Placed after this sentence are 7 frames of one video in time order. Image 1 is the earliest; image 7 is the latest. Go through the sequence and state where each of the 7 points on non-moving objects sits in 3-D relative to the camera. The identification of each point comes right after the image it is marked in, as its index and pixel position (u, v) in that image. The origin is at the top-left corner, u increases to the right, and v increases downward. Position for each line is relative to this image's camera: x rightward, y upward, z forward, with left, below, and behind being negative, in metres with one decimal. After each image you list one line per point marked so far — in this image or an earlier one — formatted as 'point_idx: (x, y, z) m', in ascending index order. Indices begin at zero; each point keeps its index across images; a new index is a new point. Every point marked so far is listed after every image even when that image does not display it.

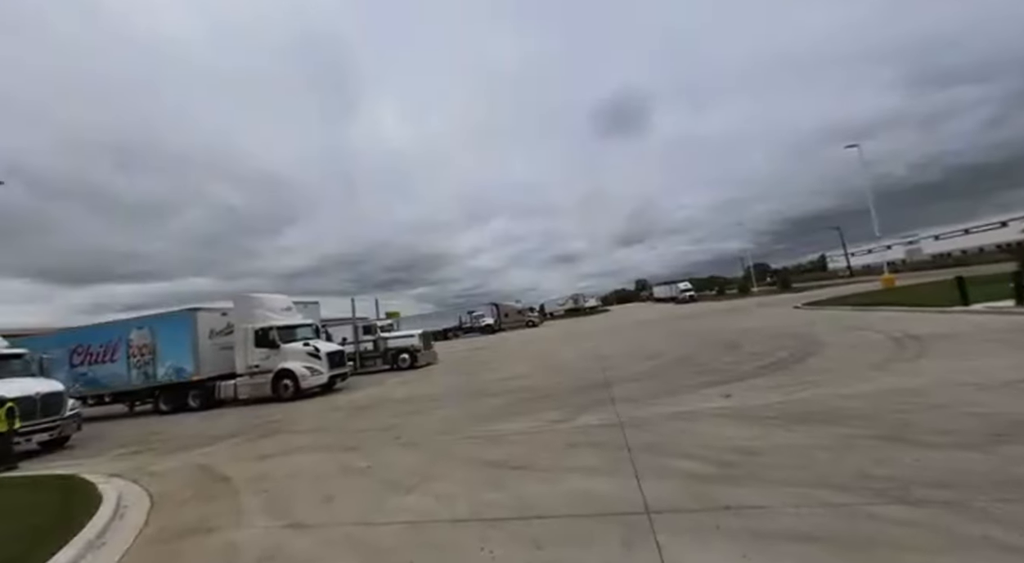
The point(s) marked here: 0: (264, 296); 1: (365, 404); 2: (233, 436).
0: (-12.1, -0.7, +19.1) m
1: (-5.4, -4.5, +14.5) m
2: (-8.5, -4.7, +11.9) m
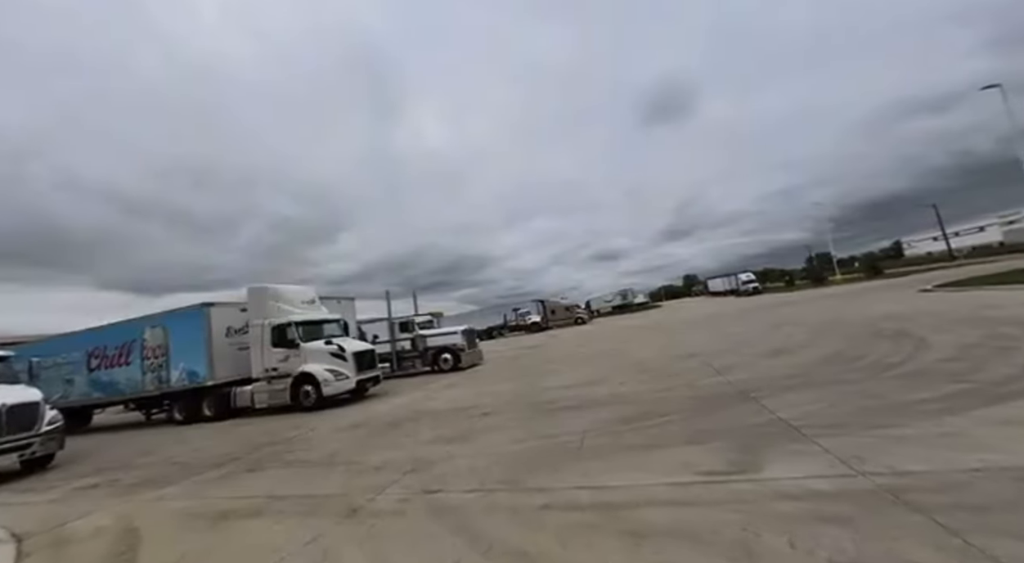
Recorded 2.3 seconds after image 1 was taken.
0: (-9.6, -0.3, +16.4) m
1: (-3.3, -3.9, +11.1) m
2: (-6.6, -4.1, +8.9) m
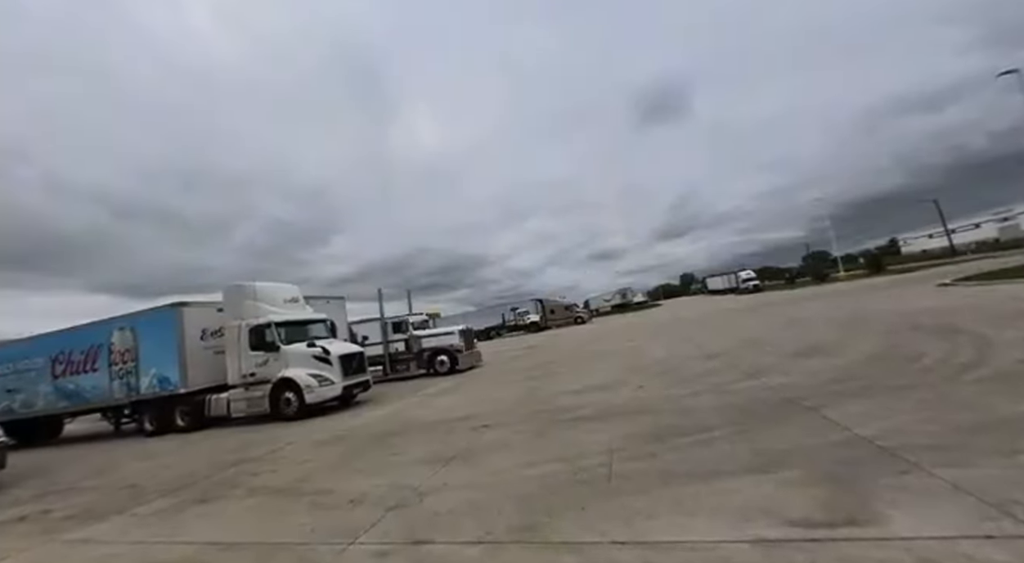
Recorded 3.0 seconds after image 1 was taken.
0: (-9.6, -0.1, +15.0) m
1: (-3.2, -3.7, +9.8) m
2: (-6.5, -4.0, +7.5) m
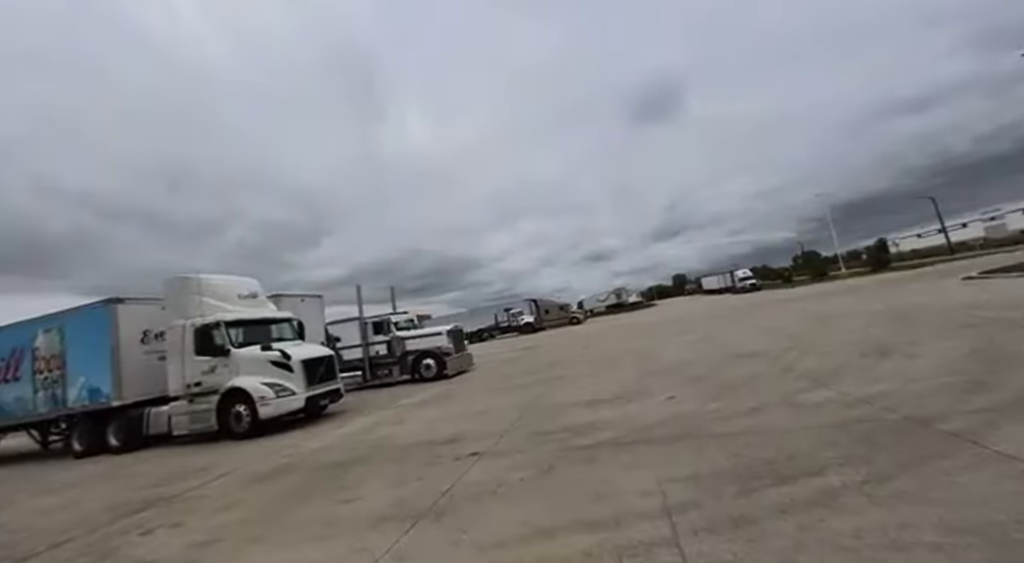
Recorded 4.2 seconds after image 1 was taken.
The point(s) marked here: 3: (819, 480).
0: (-9.7, +0.1, +12.7) m
1: (-3.2, -3.4, +7.6) m
2: (-6.5, -3.7, +5.2) m
3: (+2.9, -1.9, +3.7) m
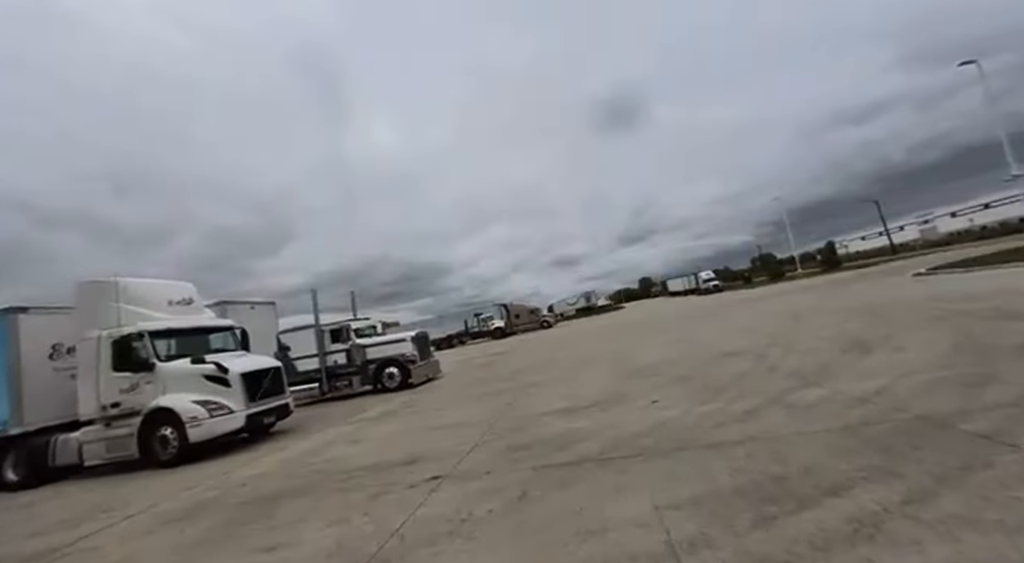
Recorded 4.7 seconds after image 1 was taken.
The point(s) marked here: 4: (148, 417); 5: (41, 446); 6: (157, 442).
0: (-10.7, 0.0, +11.1) m
1: (-3.7, -3.4, +6.4) m
2: (-6.8, -3.6, +3.9) m
3: (+2.6, -1.7, +3.1) m
4: (-9.2, -3.4, +10.0) m
5: (-12.9, -4.5, +10.7) m
6: (-8.8, -4.0, +9.8) m
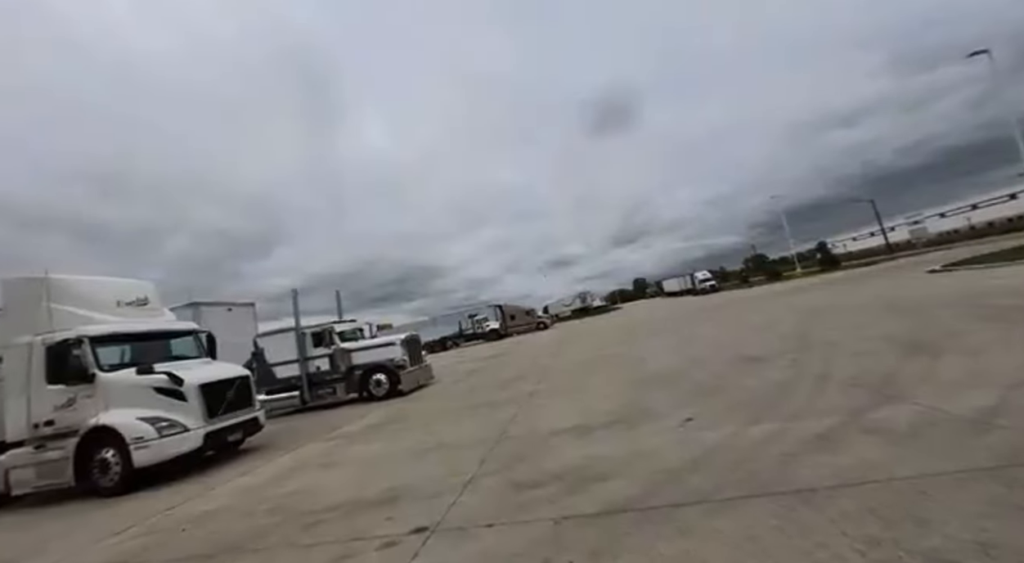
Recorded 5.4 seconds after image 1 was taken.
0: (-10.6, +0.1, +9.6) m
1: (-3.6, -3.2, +5.1) m
2: (-6.7, -3.5, +2.4) m
3: (+2.7, -1.6, +1.8) m
4: (-9.2, -3.4, +8.5) m
5: (-12.8, -4.4, +9.2) m
6: (-8.8, -3.9, +8.3) m
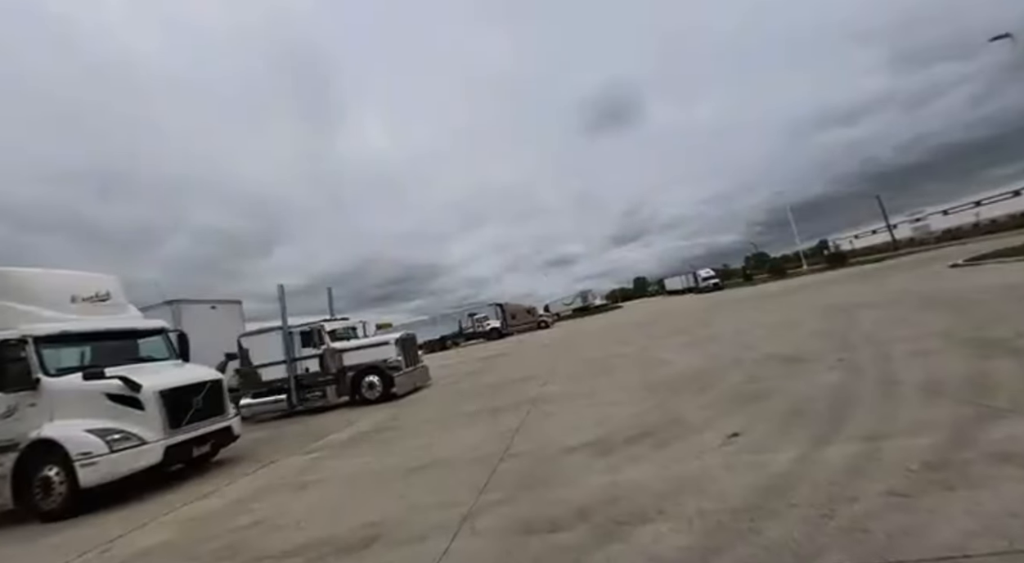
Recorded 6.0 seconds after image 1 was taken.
0: (-10.6, +0.2, +8.5) m
1: (-3.6, -3.1, +4.0) m
2: (-6.6, -3.4, +1.3) m
3: (+2.8, -1.4, +0.7) m
4: (-9.1, -3.2, +7.4) m
5: (-12.7, -4.3, +8.1) m
6: (-8.7, -3.8, +7.2) m
